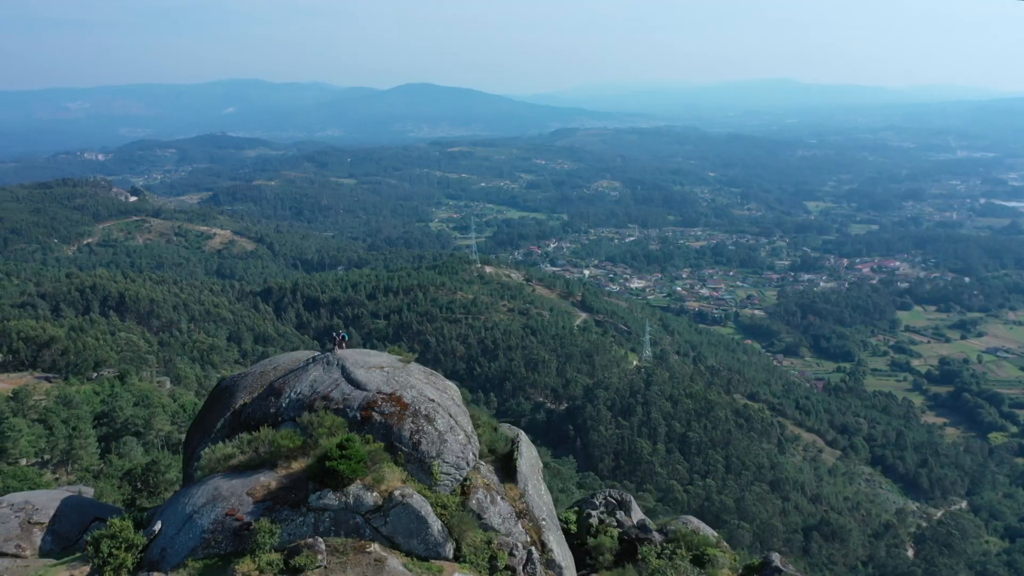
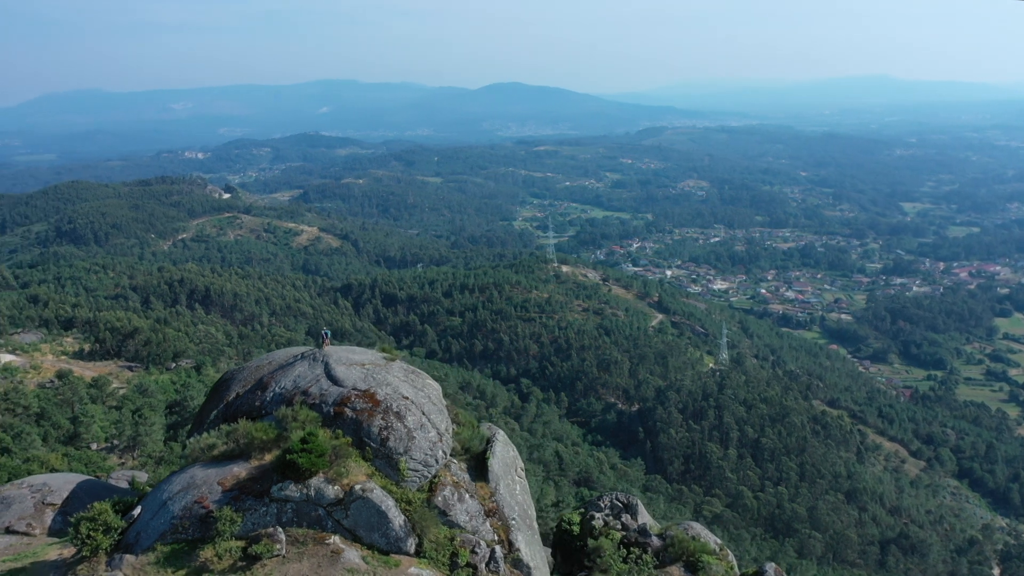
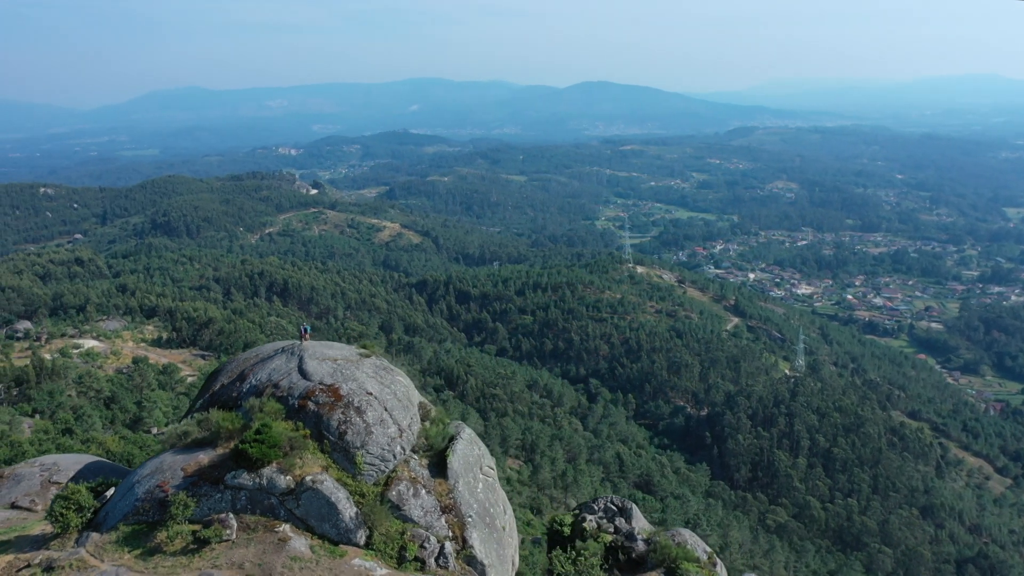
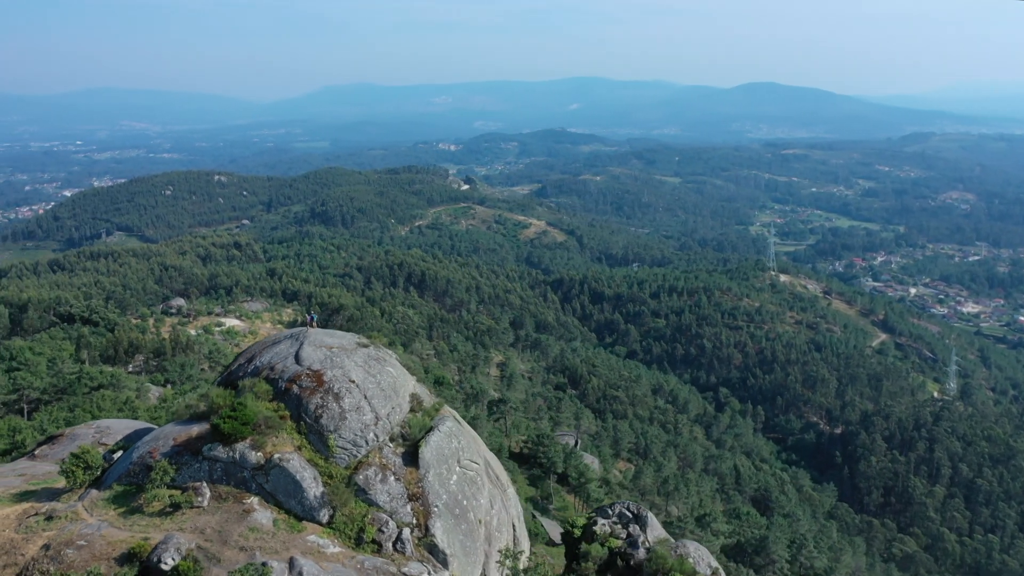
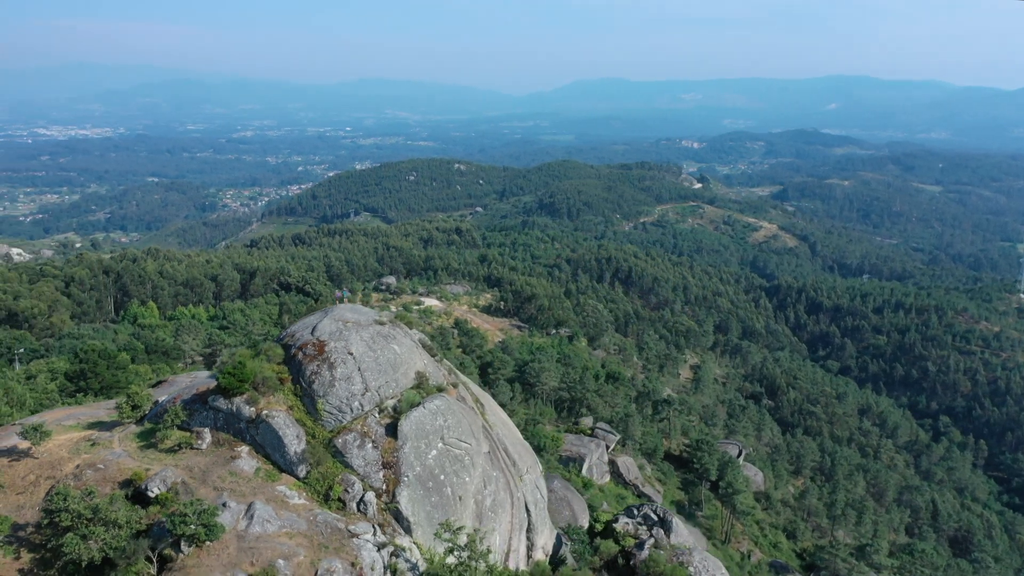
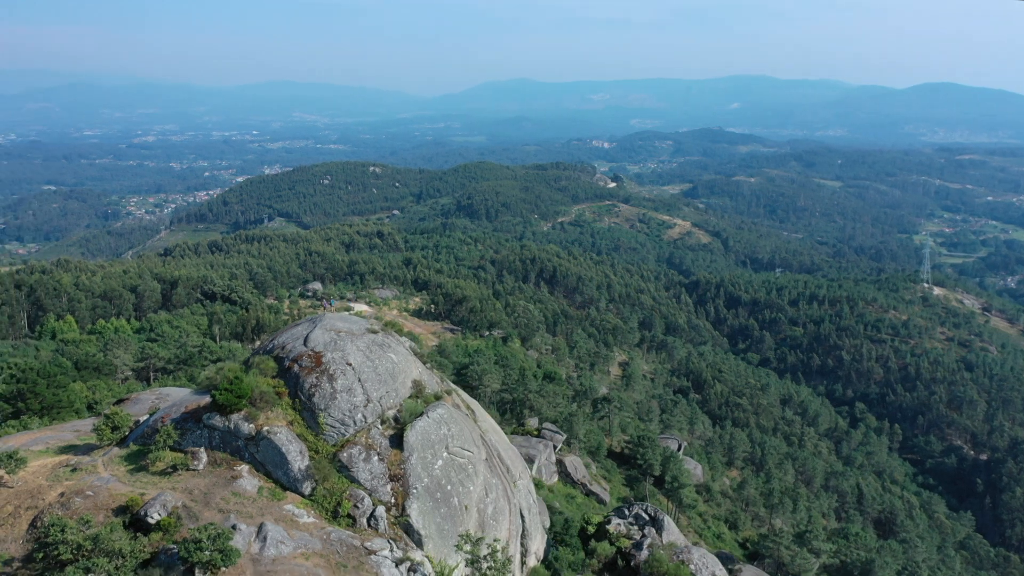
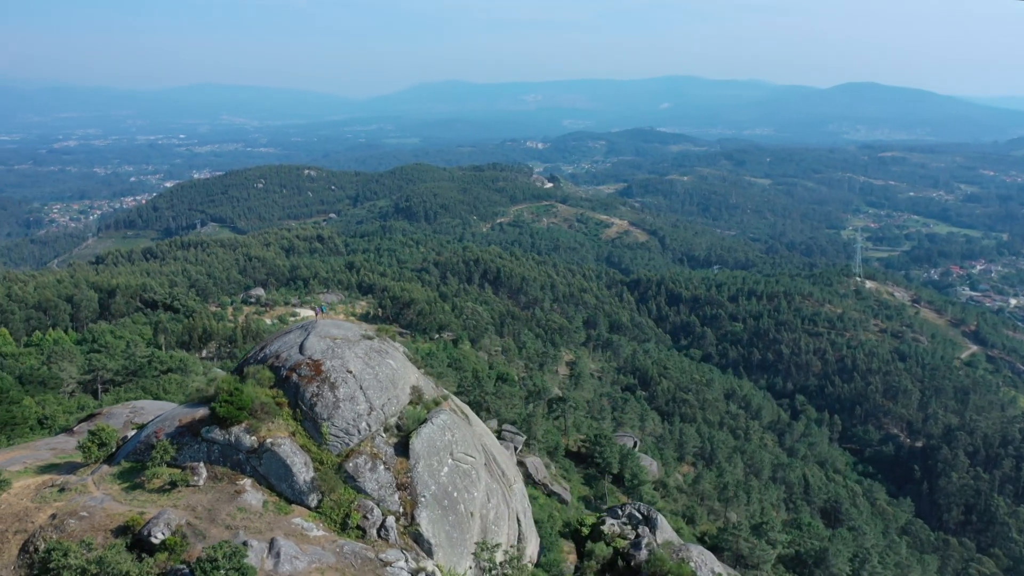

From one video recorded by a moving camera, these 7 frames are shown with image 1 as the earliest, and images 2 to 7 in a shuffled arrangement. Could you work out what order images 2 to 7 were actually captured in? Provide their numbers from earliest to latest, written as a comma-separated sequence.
2, 3, 4, 7, 6, 5
